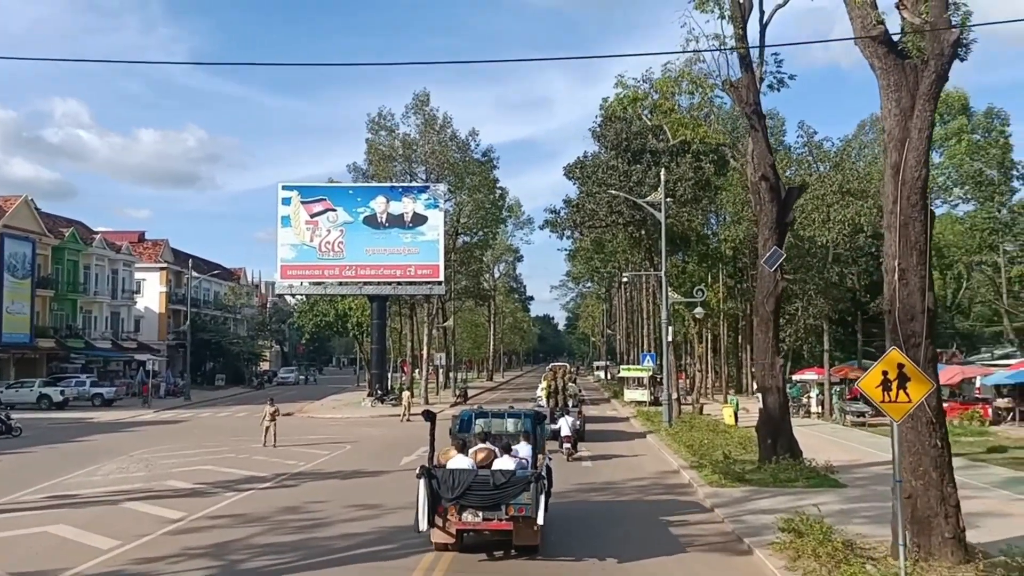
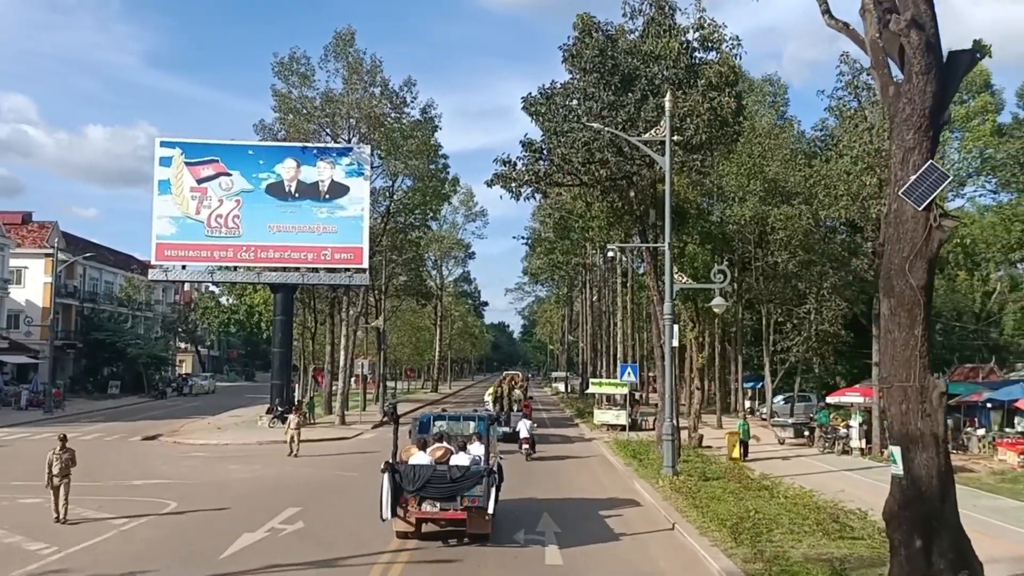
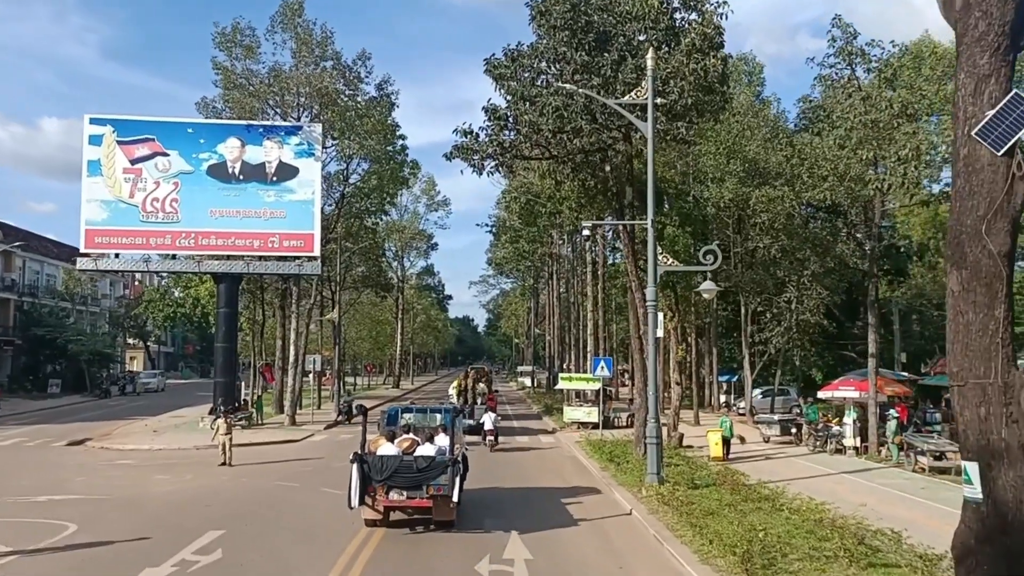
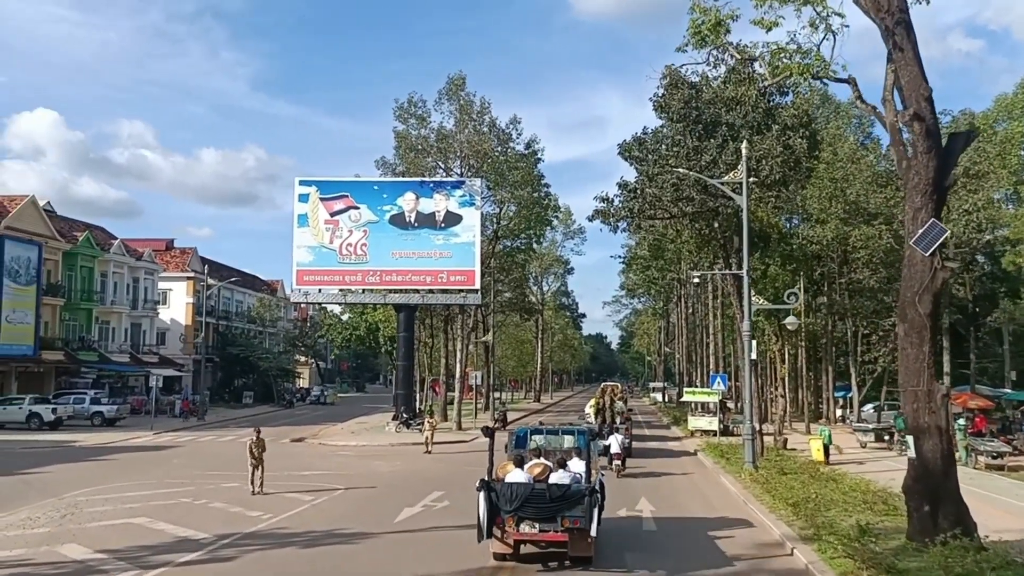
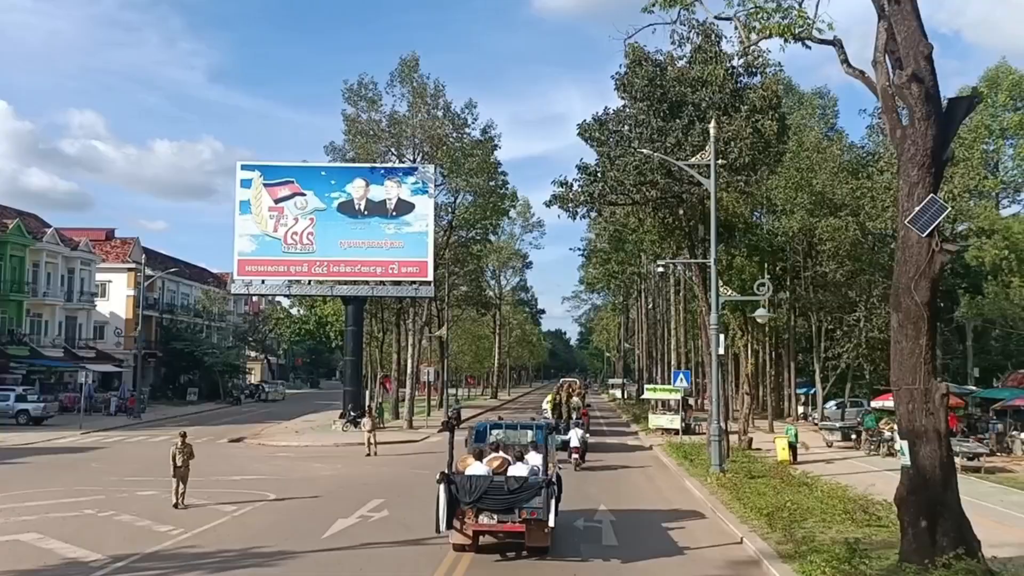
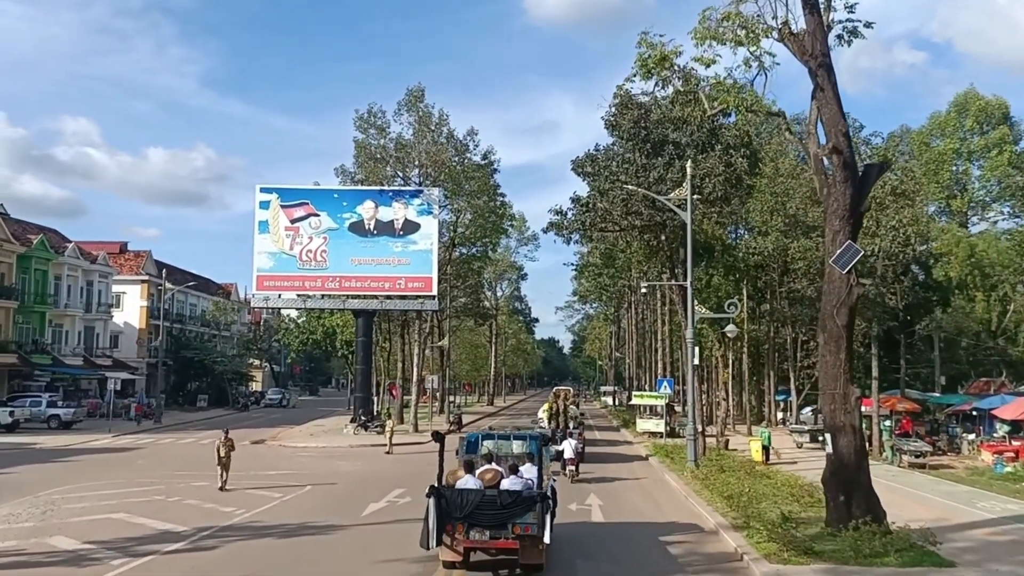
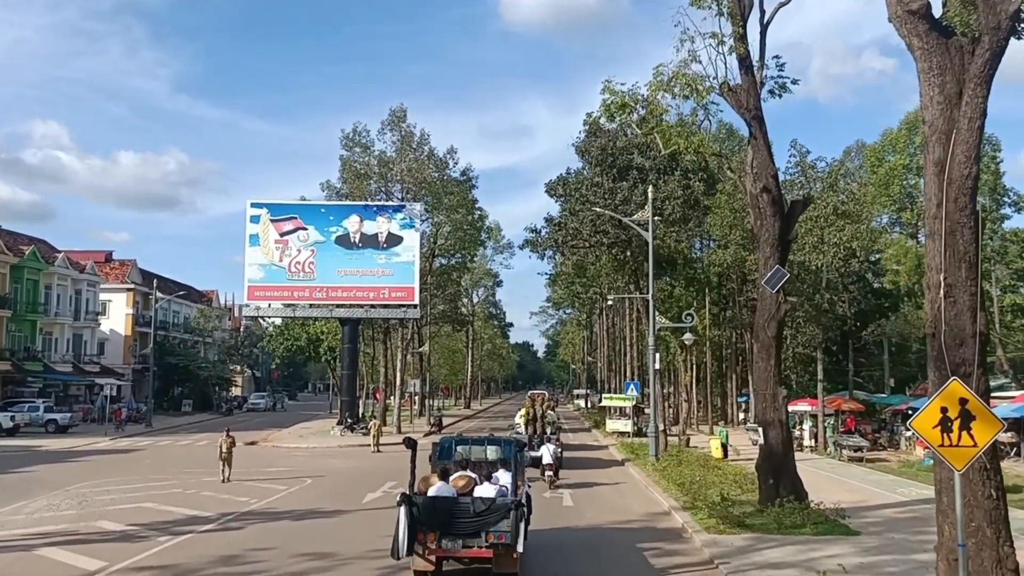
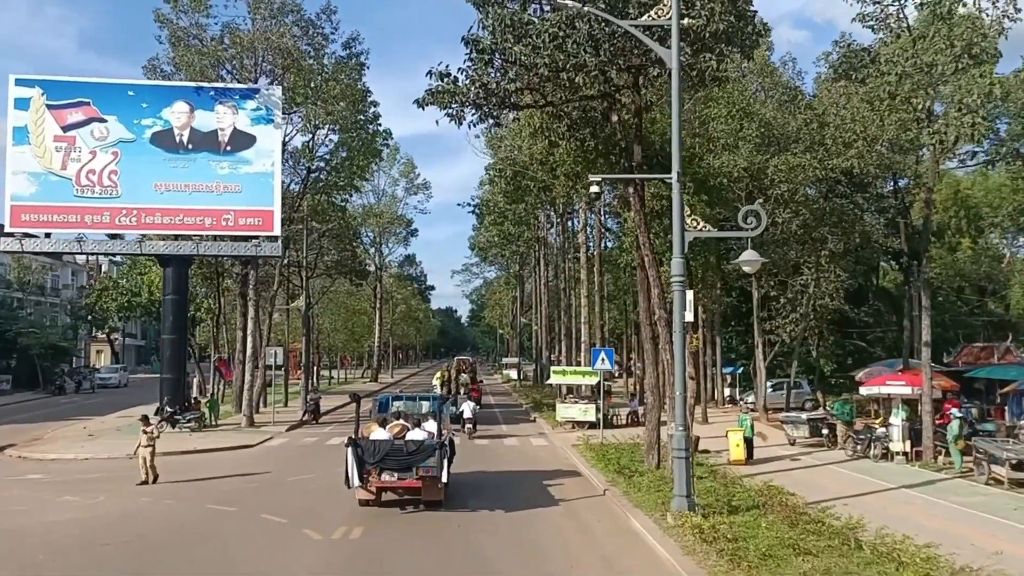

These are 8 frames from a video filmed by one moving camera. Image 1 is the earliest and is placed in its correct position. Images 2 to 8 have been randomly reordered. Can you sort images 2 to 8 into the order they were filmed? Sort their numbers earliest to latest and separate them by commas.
7, 6, 4, 5, 2, 3, 8
